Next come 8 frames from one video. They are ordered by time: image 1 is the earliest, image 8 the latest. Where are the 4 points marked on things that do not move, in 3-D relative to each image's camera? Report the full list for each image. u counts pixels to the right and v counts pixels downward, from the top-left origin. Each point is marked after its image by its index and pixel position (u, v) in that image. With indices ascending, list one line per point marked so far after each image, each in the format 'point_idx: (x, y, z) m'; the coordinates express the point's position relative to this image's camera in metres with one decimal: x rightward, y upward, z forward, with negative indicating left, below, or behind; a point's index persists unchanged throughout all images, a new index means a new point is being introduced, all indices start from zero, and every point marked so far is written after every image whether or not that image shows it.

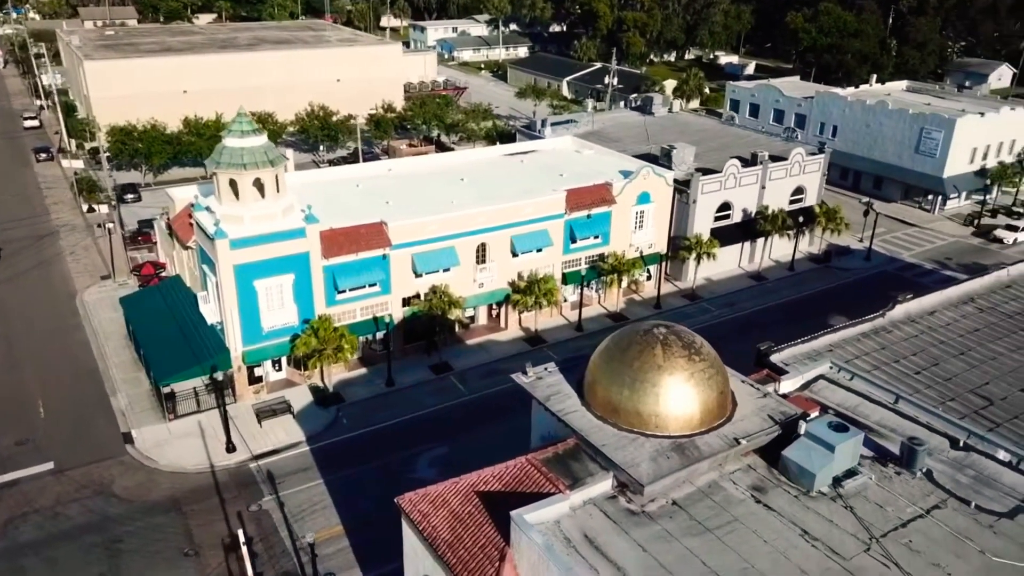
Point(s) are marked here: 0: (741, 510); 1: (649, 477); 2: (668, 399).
0: (+5.2, -4.9, +17.9) m
1: (+3.2, -4.2, +18.0) m
2: (+4.0, -2.6, +19.3) m
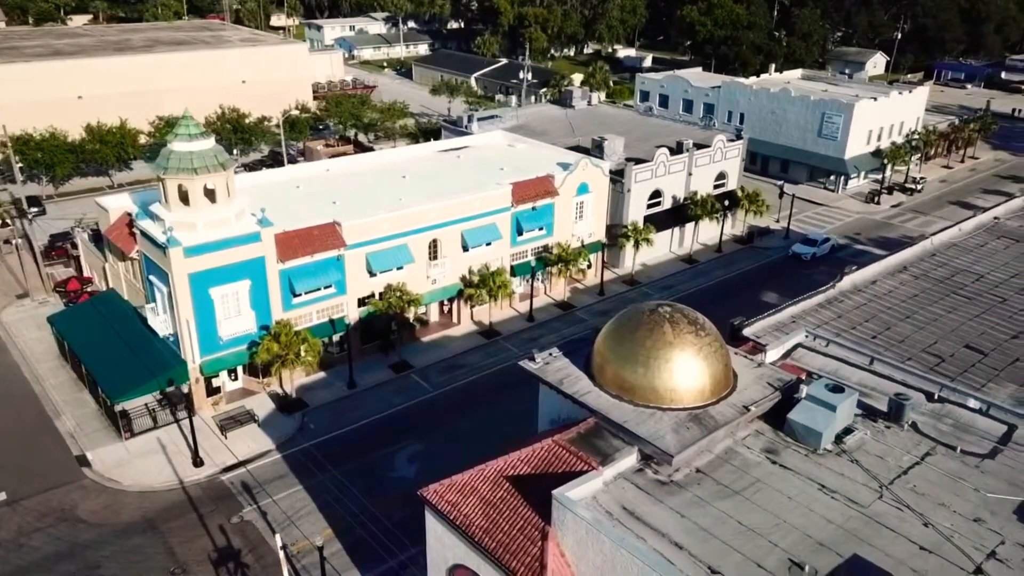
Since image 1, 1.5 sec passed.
0: (+6.0, -4.3, +19.0) m
1: (+4.0, -3.7, +18.9) m
2: (+4.5, -2.1, +20.3) m
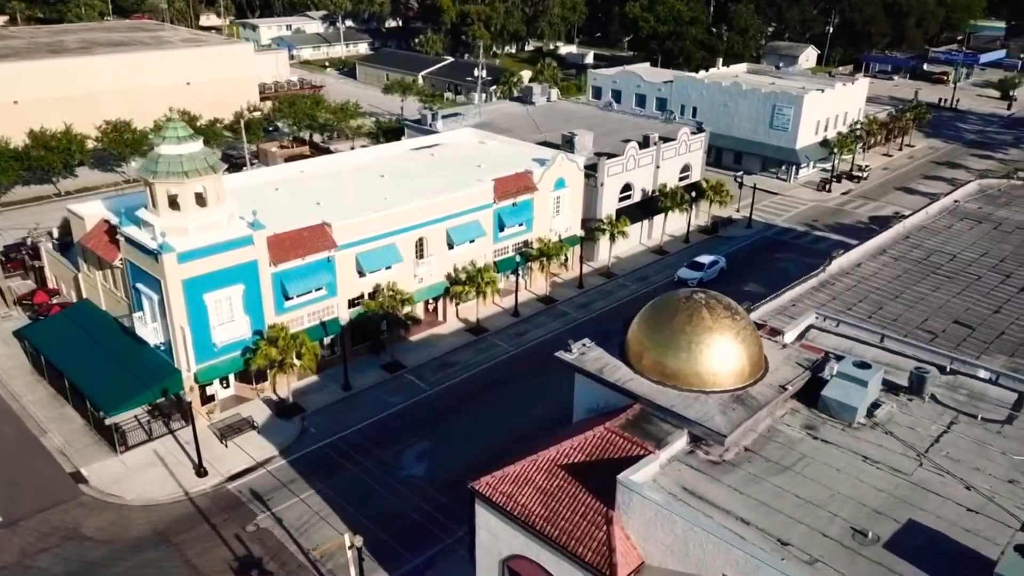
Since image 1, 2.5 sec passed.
0: (+7.3, -3.9, +19.9) m
1: (+5.3, -3.4, +19.6) m
2: (+5.7, -1.7, +21.0) m
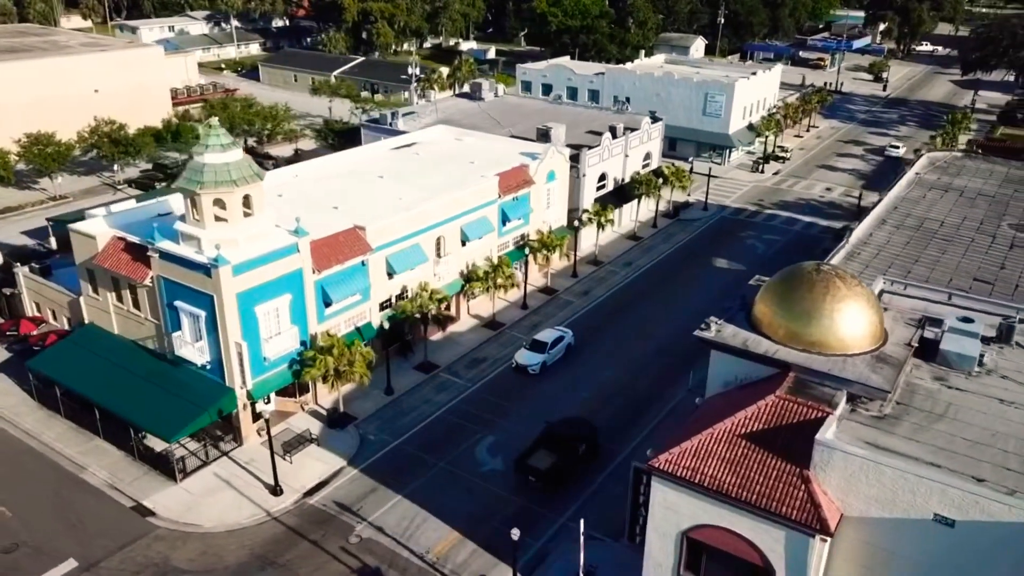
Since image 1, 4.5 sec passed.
0: (+11.9, -2.9, +22.0) m
1: (+10.0, -2.6, +21.4) m
2: (+10.0, -0.9, +22.8) m
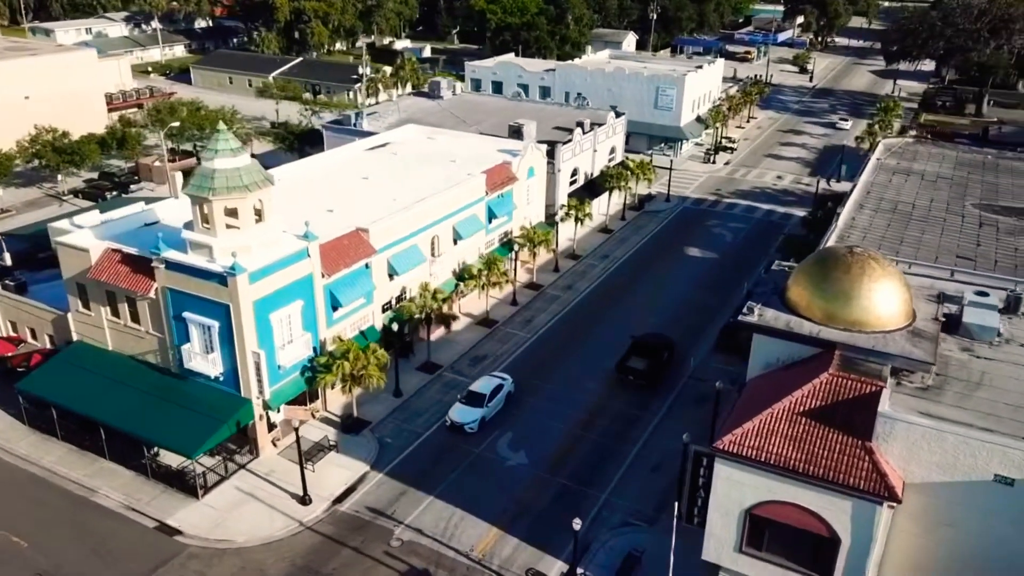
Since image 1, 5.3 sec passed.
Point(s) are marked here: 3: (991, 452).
0: (+13.7, -2.2, +23.5) m
1: (+11.8, -1.9, +22.8) m
2: (+11.6, -0.3, +24.1) m
3: (+11.7, -4.0, +19.7) m
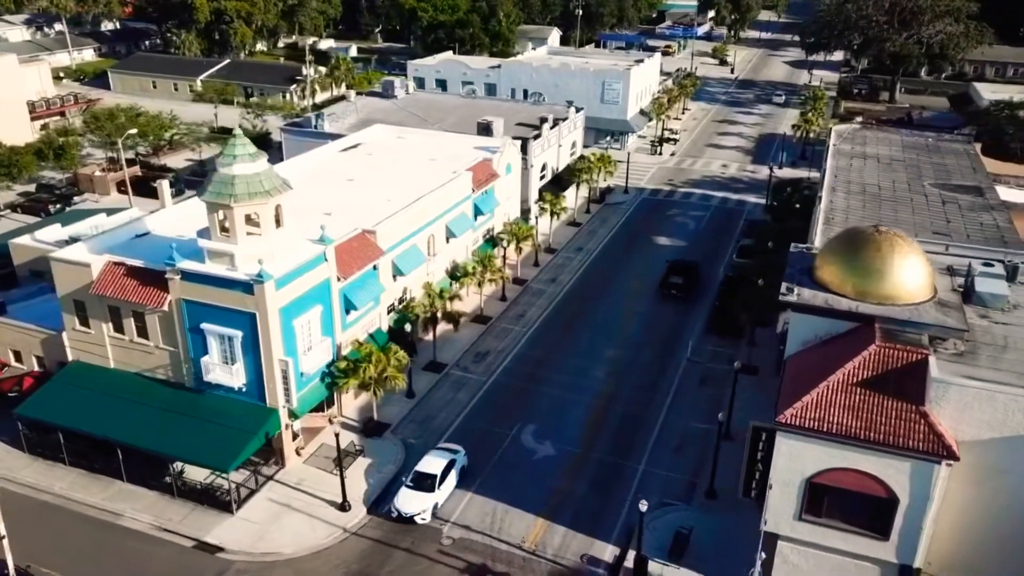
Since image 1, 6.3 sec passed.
0: (+15.5, -1.3, +25.5) m
1: (+13.7, -1.1, +24.6) m
2: (+13.2, +0.5, +25.9) m
3: (+14.0, -3.2, +21.5) m
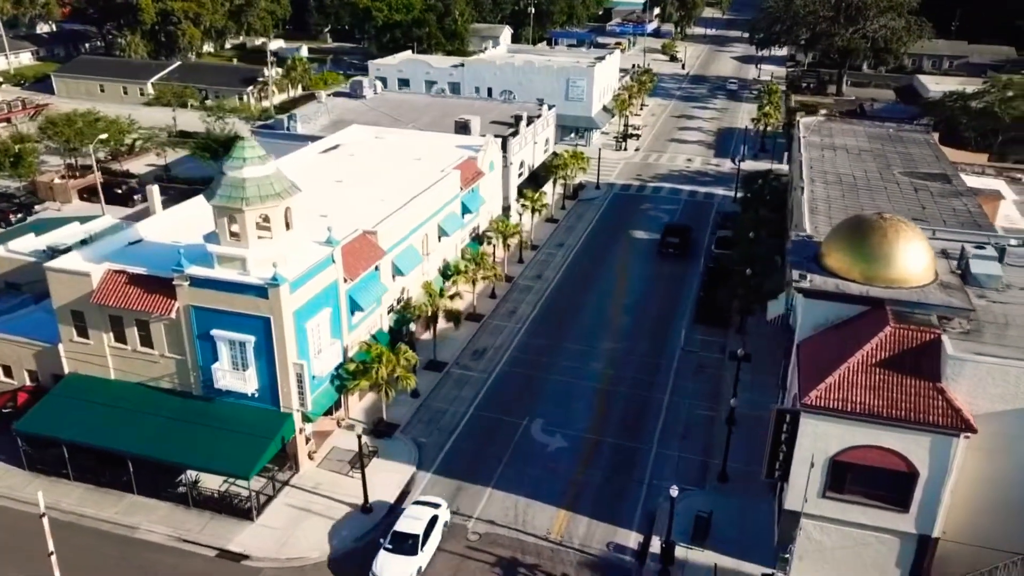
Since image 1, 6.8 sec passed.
0: (+16.3, -0.7, +27.0) m
1: (+14.5, -0.5, +25.9) m
2: (+14.0, +1.1, +27.2) m
3: (+15.2, -2.6, +22.8) m
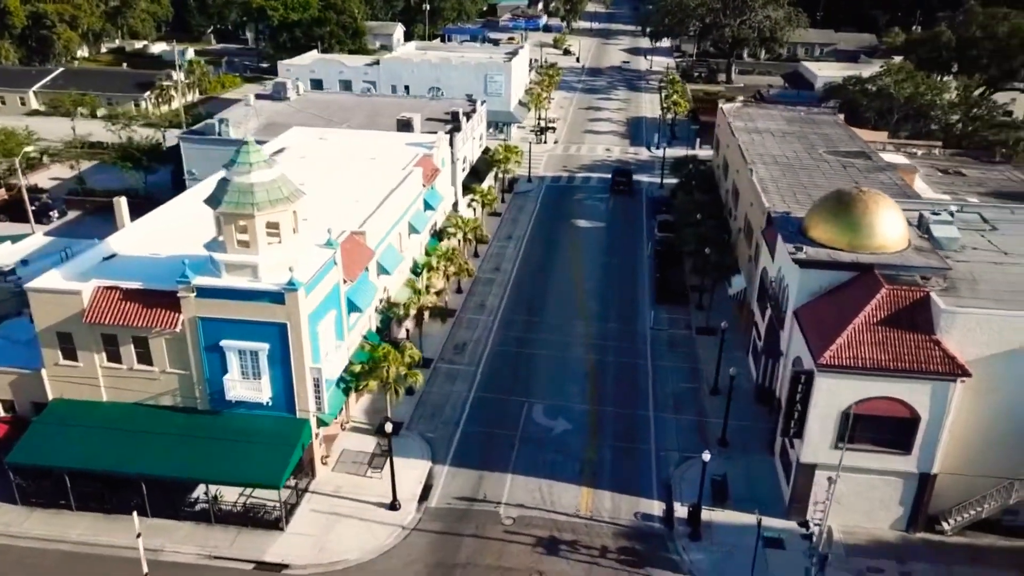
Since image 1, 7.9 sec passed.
0: (+16.9, +0.8, +30.2) m
1: (+15.4, +0.8, +28.9) m
2: (+14.5, +2.4, +30.1) m
3: (+16.6, -1.2, +26.0) m
